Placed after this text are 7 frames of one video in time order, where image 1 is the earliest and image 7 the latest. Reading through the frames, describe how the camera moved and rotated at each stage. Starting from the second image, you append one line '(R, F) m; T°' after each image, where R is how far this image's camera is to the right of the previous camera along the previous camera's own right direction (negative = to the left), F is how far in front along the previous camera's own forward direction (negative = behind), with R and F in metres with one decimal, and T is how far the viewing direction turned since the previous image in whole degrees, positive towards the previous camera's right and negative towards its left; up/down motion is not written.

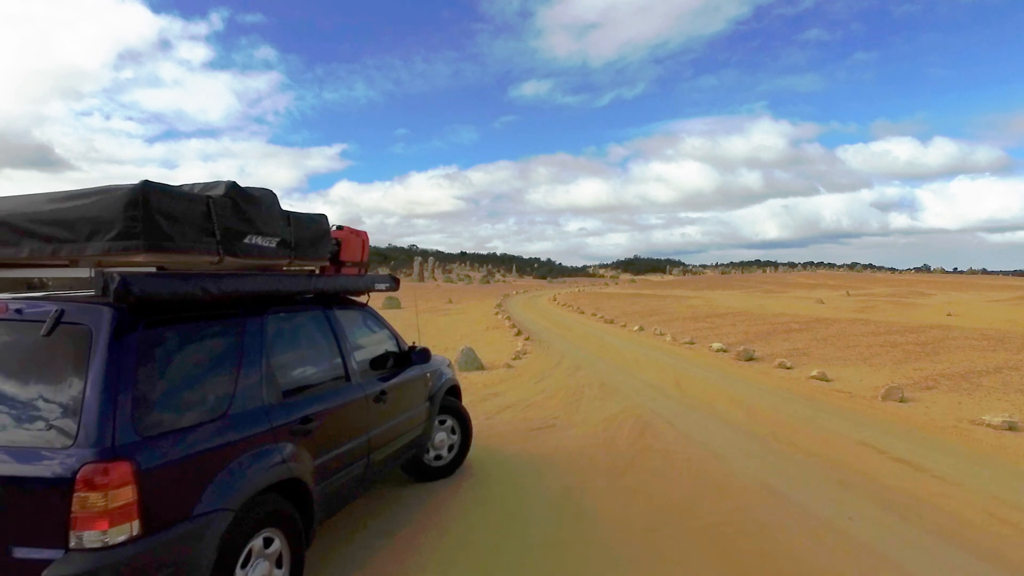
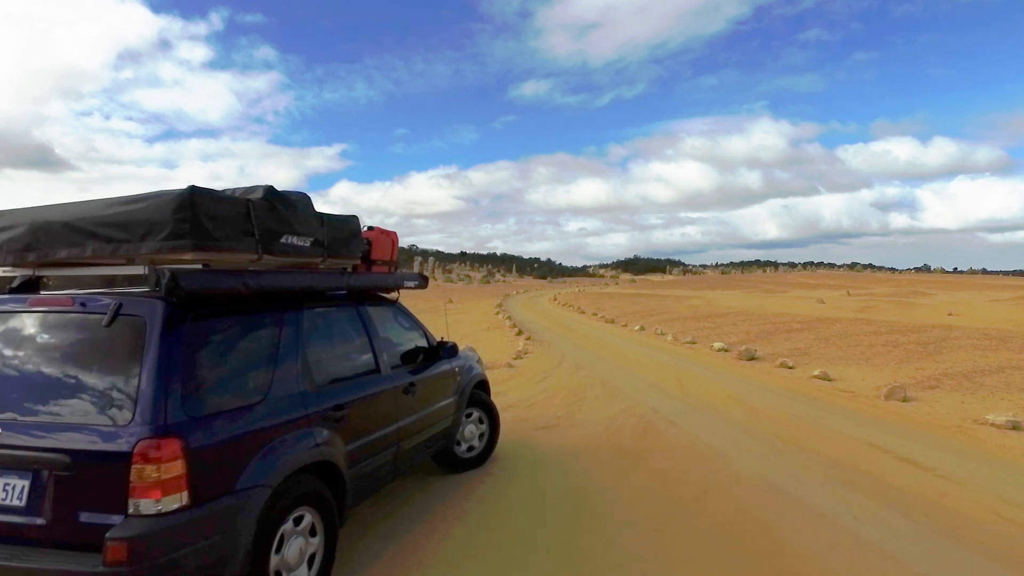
(-0.1, 0.0) m; 0°
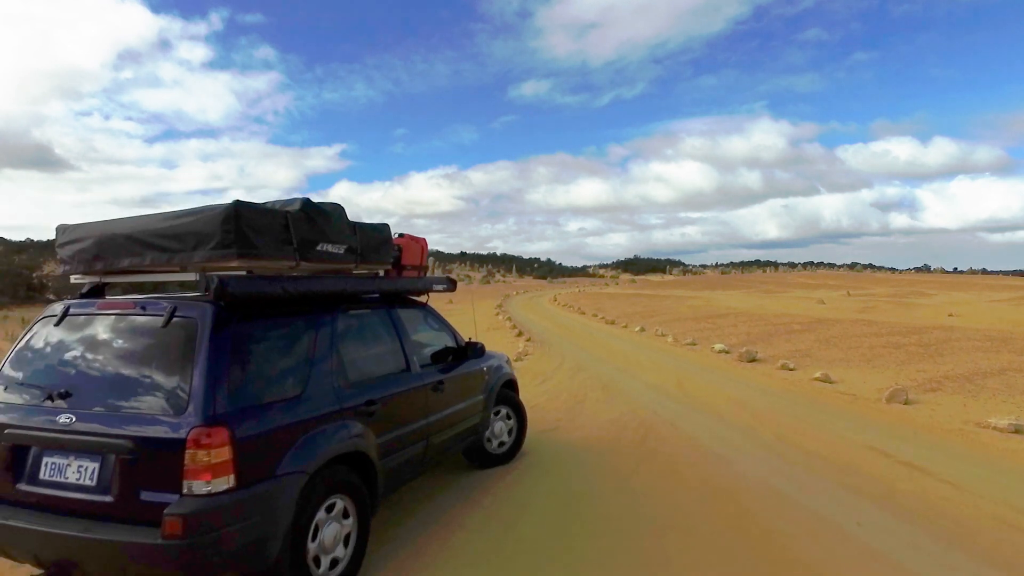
(0.0, +0.1) m; 0°
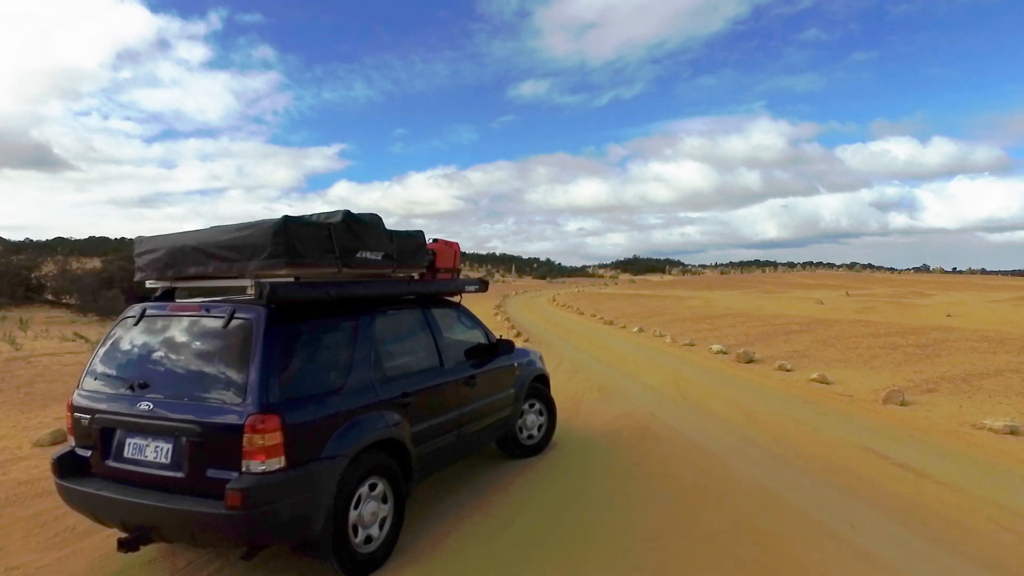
(0.0, 0.0) m; 0°
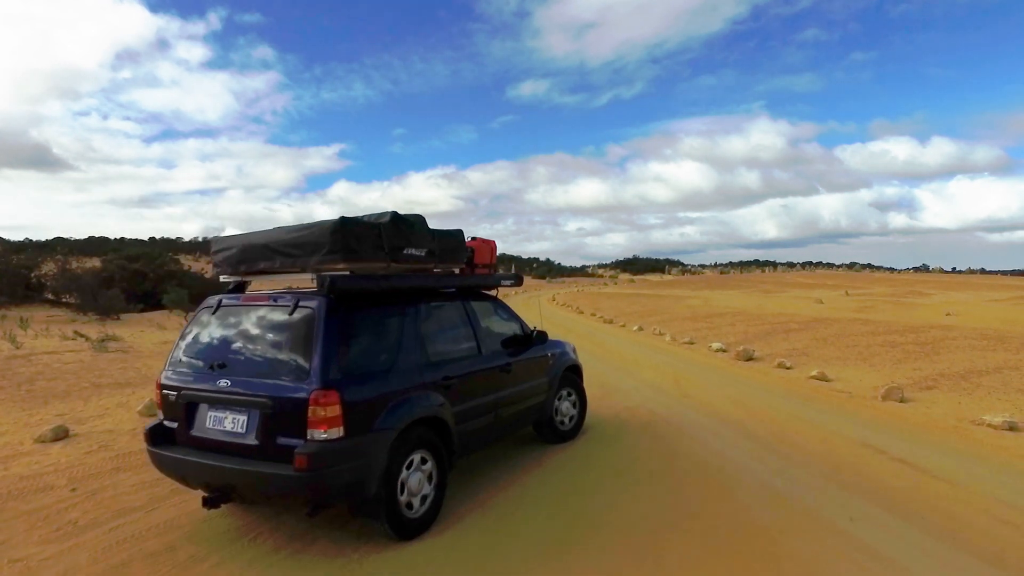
(0.0, 0.0) m; 0°
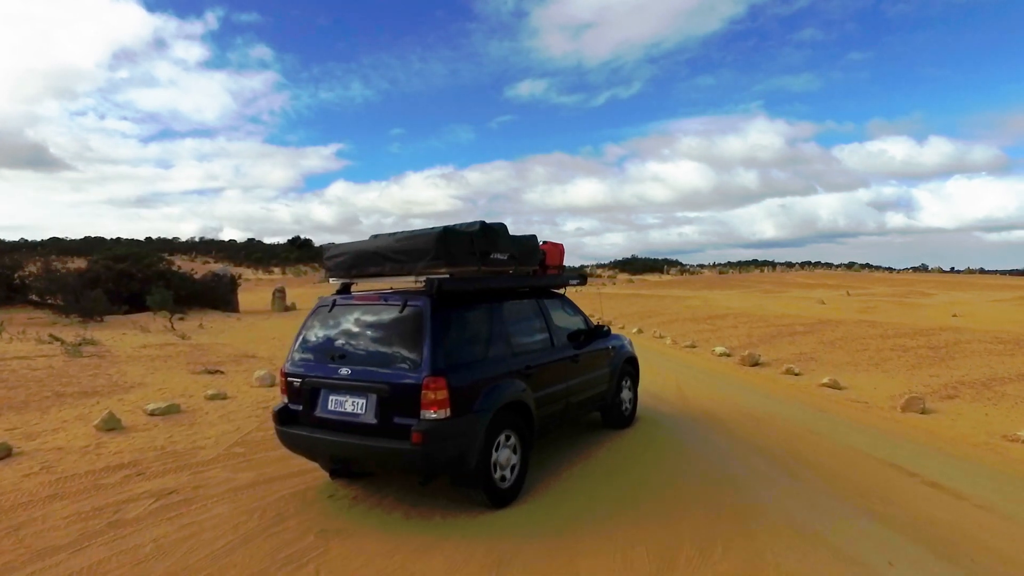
(+0.2, +1.2) m; 0°
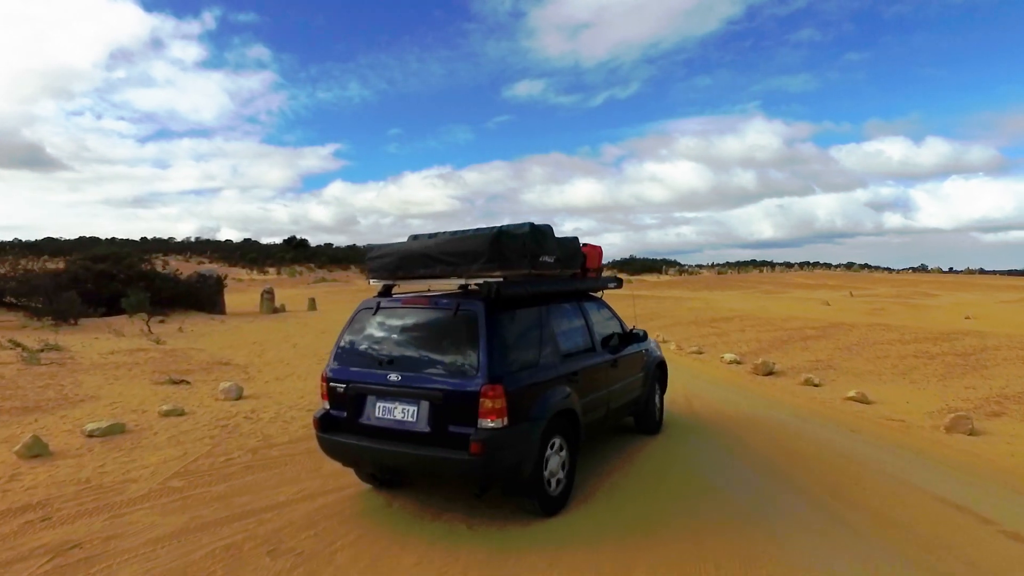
(+0.2, +1.9) m; 0°
